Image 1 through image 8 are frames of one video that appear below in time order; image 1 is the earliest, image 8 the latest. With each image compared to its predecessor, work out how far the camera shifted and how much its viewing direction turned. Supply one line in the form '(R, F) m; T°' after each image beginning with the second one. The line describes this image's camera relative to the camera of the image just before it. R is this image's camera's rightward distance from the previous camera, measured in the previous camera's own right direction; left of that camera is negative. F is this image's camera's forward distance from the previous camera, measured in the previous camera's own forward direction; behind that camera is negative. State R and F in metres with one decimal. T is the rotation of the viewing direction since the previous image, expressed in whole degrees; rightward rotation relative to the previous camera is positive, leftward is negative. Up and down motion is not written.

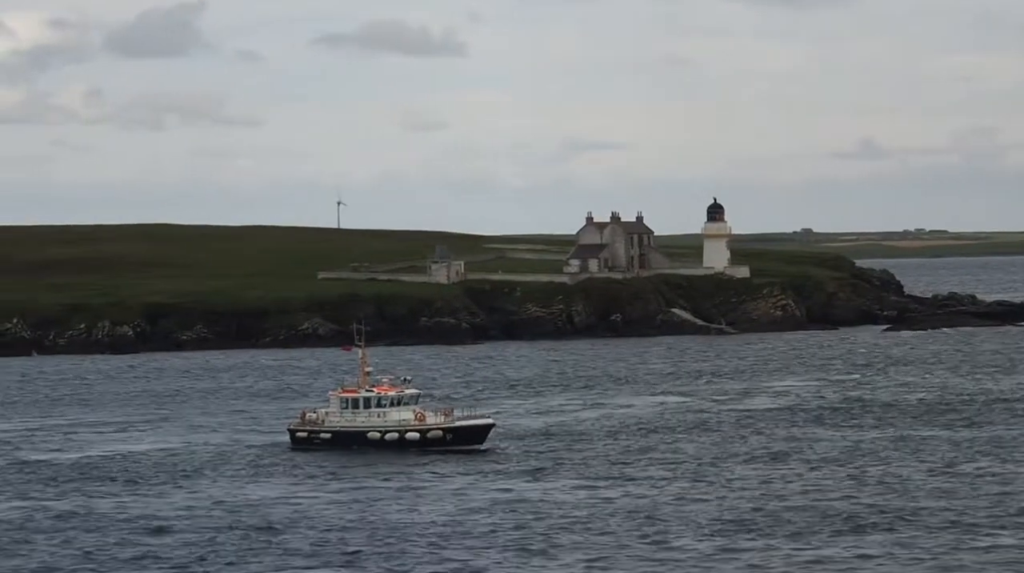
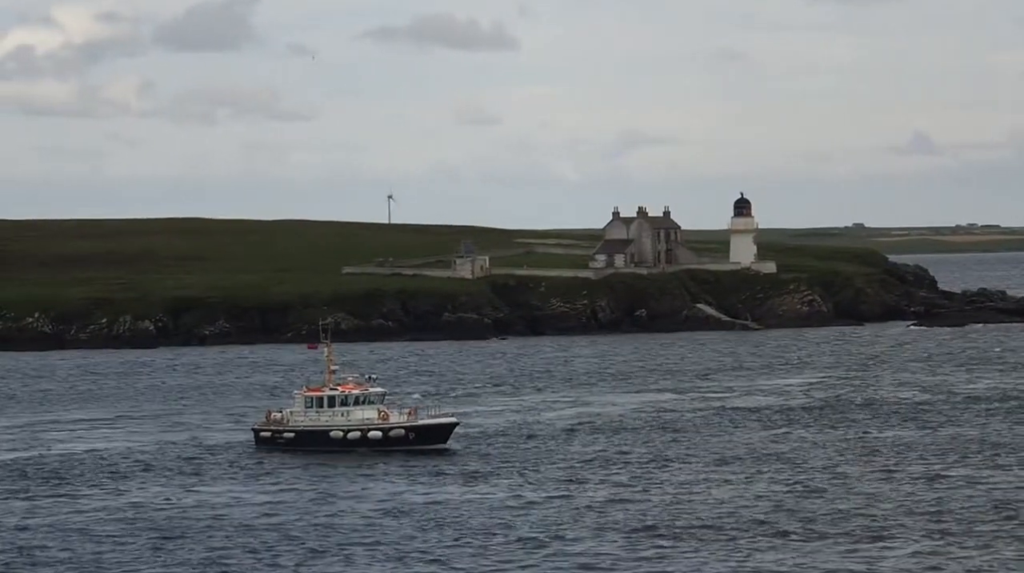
(+3.1, +1.3) m; -1°
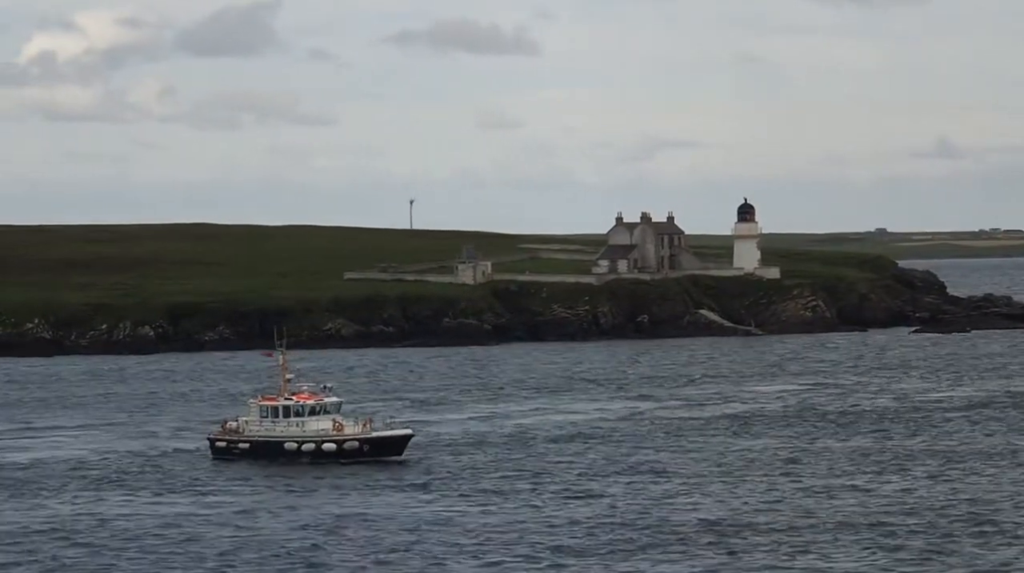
(+2.3, +1.0) m; 0°
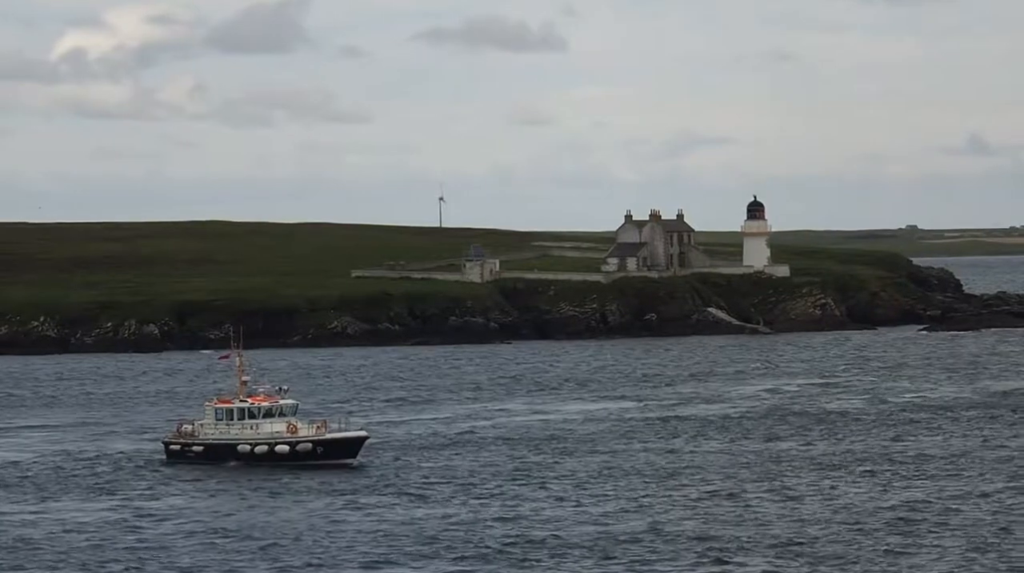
(+2.6, +1.1) m; -1°
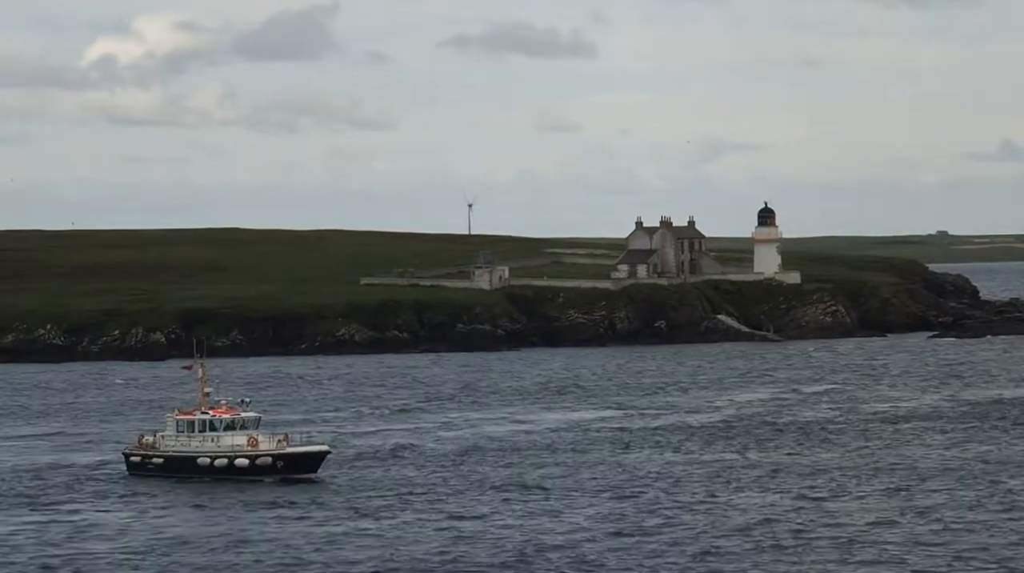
(+2.2, +1.3) m; -1°
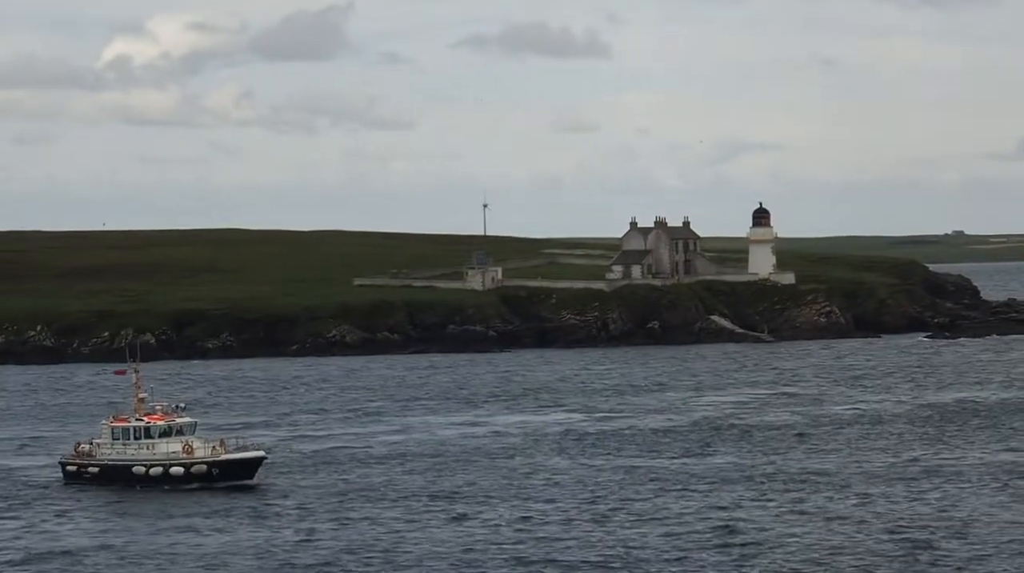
(+2.6, +1.1) m; 0°
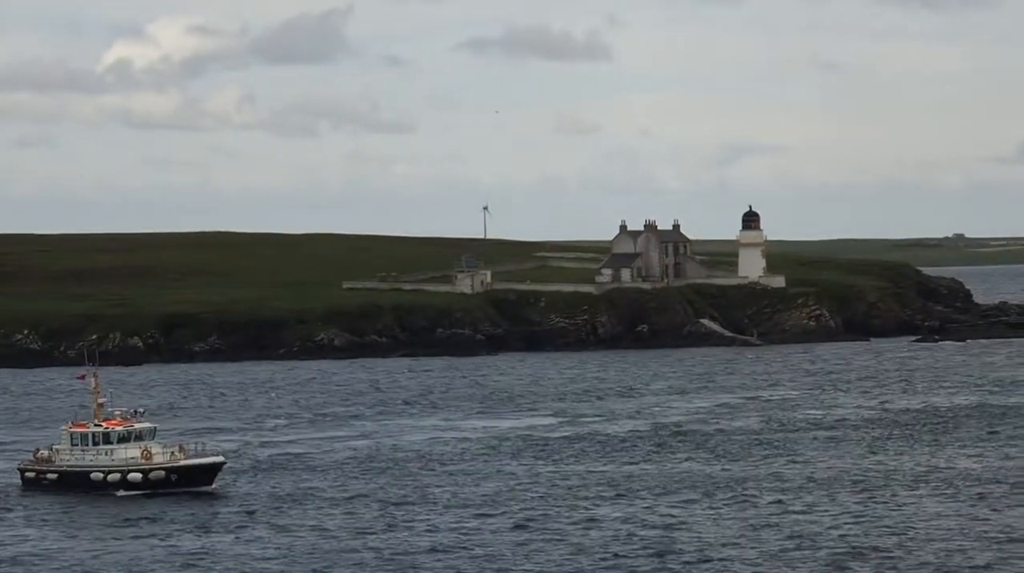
(+1.4, +0.4) m; 0°
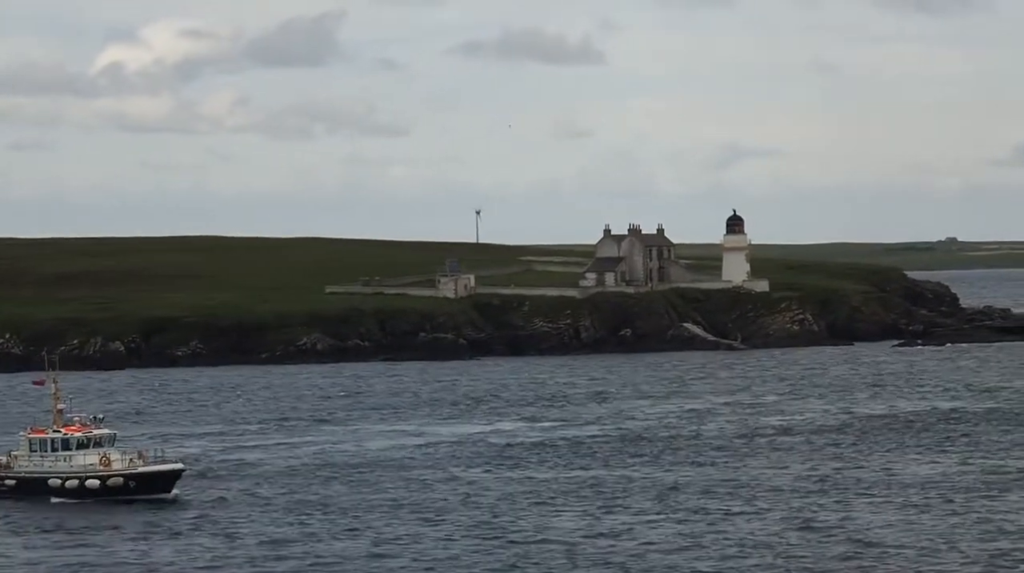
(+0.9, +0.8) m; 0°
